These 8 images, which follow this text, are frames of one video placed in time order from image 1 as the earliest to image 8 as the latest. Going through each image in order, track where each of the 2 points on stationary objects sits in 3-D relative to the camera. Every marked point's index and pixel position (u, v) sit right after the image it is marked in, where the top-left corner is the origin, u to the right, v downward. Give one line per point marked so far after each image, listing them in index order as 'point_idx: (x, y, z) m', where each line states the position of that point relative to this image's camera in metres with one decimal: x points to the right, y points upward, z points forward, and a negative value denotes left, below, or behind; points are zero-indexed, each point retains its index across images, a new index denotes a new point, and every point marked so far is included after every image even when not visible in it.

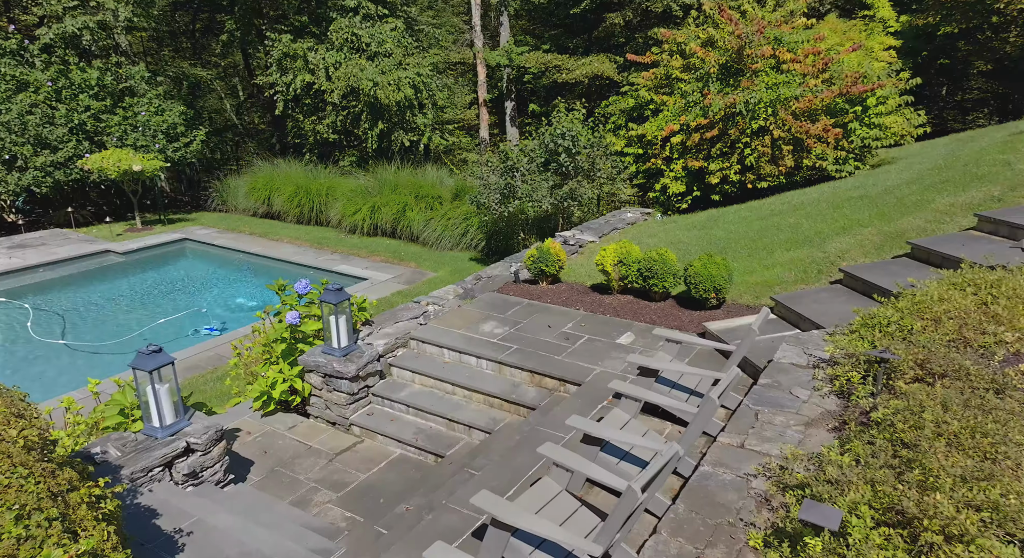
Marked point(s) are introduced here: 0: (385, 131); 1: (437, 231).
0: (-2.6, +3.1, +14.3) m
1: (-1.3, +0.8, +11.4) m
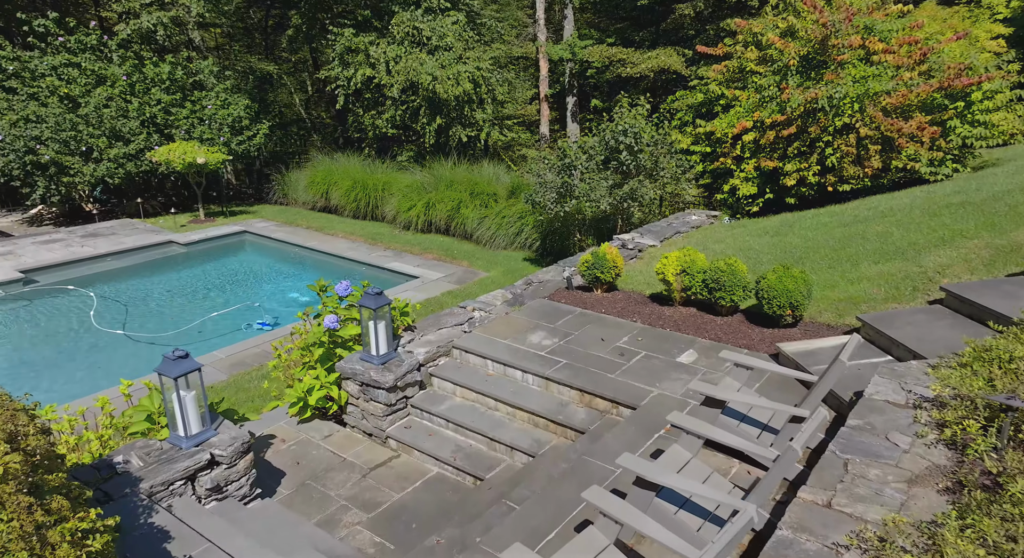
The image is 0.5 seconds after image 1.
0: (-1.4, +3.2, +14.1) m
1: (-0.3, +0.8, +11.1) m
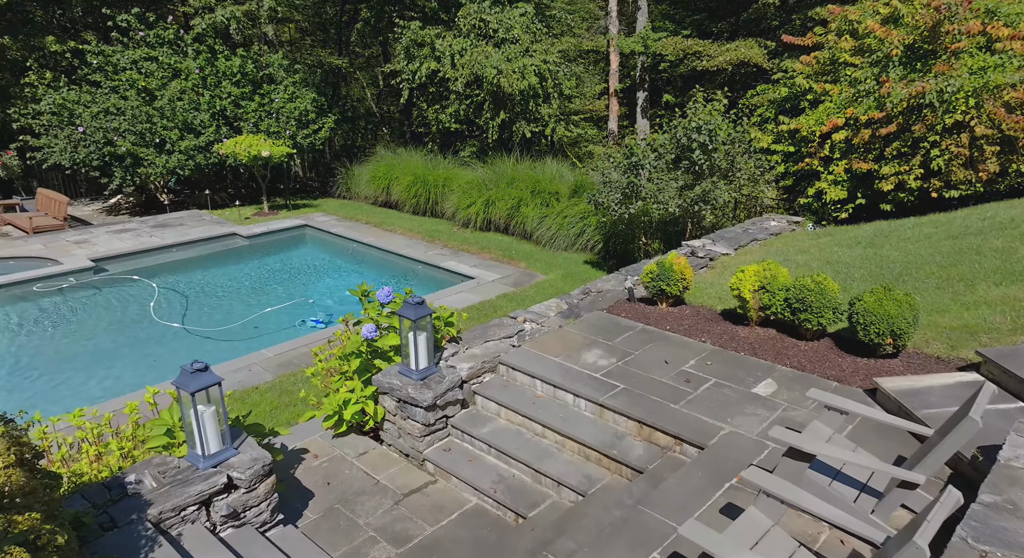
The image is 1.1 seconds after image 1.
0: (-0.1, +3.2, +13.6) m
1: (+0.6, +0.8, +10.5) m
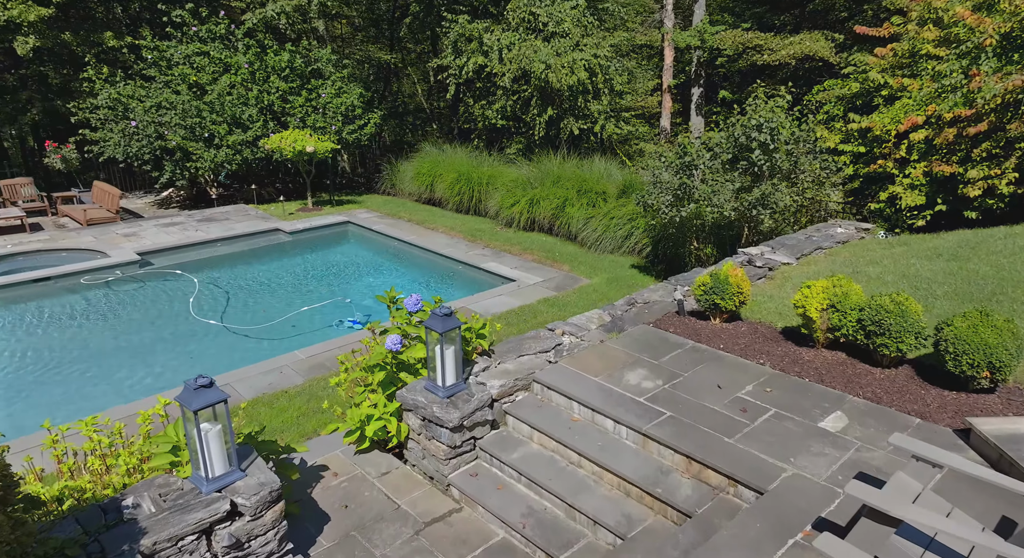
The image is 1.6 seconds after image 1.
0: (+0.8, +3.1, +13.2) m
1: (+1.3, +0.7, +10.1) m
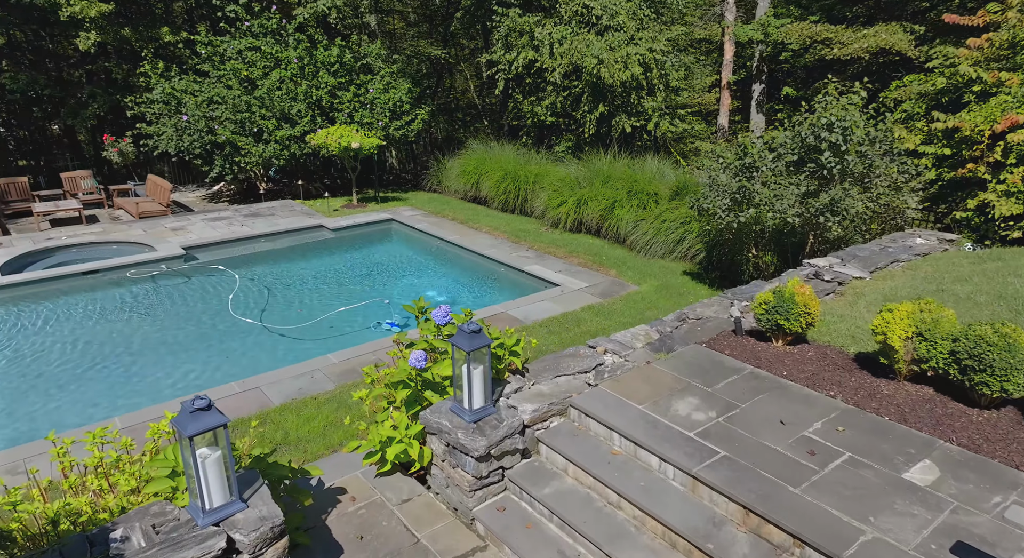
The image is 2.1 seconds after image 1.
0: (+1.8, +3.1, +12.7) m
1: (+1.9, +0.6, +9.5) m
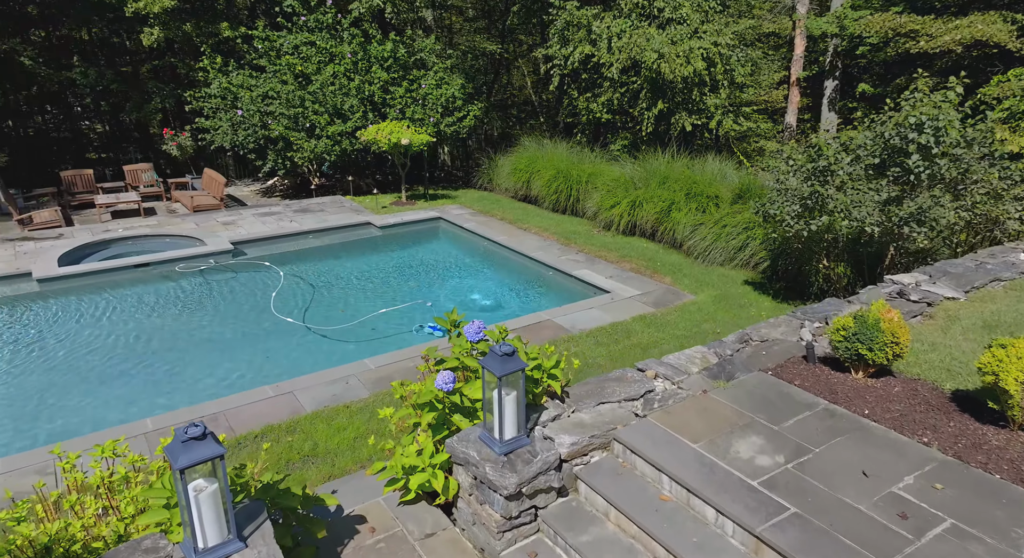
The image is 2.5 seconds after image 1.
0: (+2.7, +3.0, +12.0) m
1: (+2.5, +0.5, +8.9) m
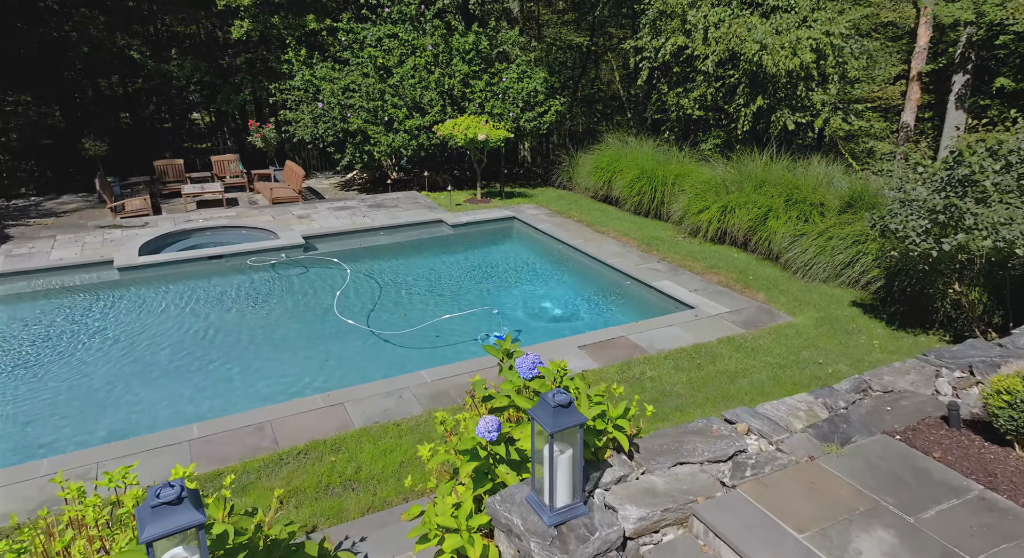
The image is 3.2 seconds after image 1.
0: (+4.1, +2.8, +11.0) m
1: (+3.4, +0.3, +7.9) m
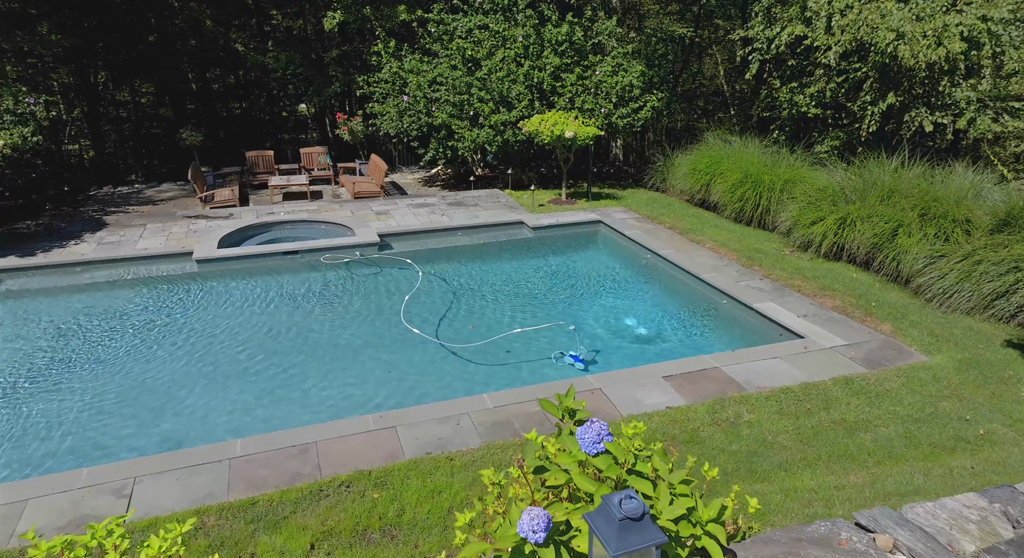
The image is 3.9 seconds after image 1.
0: (+5.4, +2.4, +9.6) m
1: (+4.3, 0.0, +6.7) m
